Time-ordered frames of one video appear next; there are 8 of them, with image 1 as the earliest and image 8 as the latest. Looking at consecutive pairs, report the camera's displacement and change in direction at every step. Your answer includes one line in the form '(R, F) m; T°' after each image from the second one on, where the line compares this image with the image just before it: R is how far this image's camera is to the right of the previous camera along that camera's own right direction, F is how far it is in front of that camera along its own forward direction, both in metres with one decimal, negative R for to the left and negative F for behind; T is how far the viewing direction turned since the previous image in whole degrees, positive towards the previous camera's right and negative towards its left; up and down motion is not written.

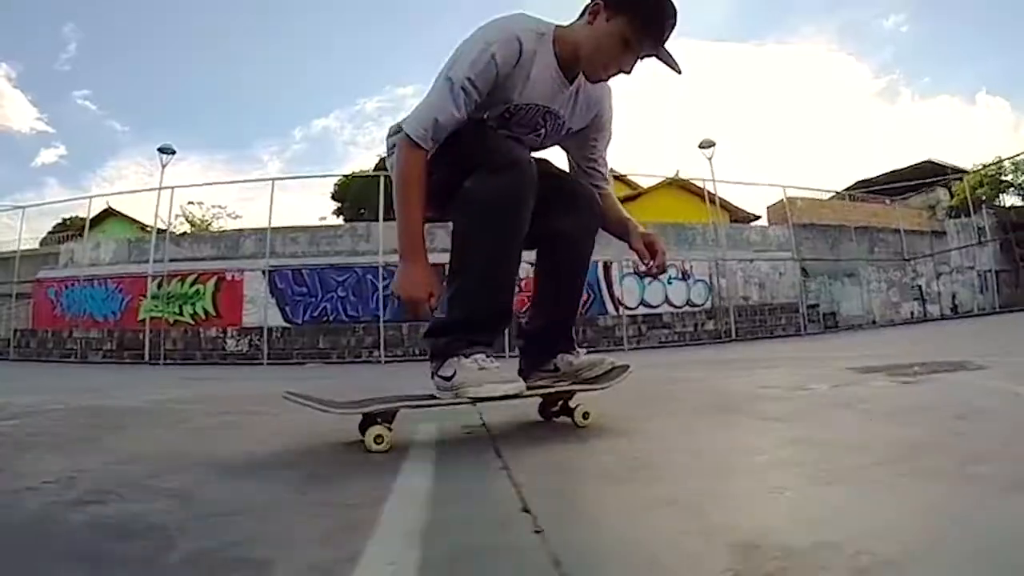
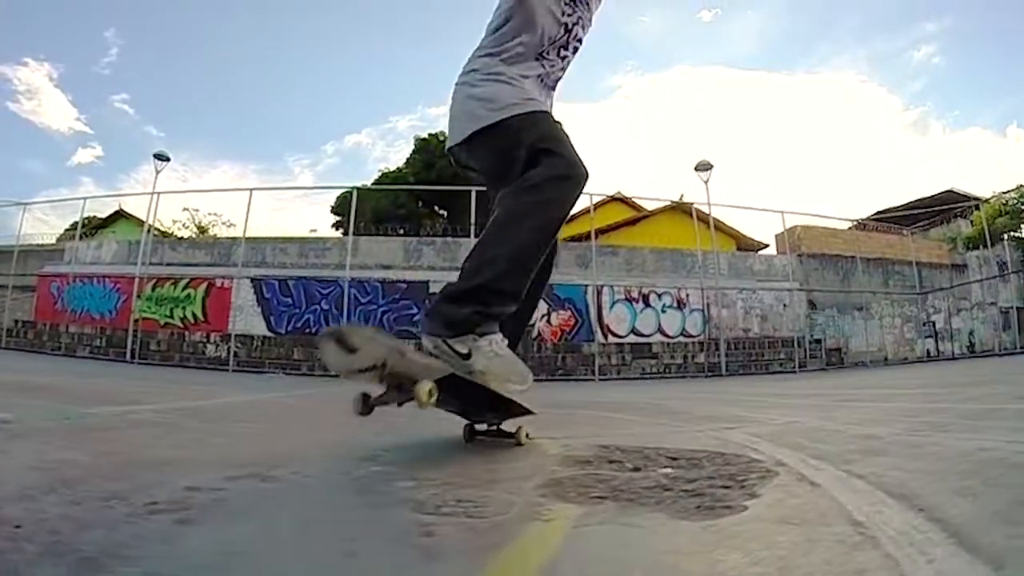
(+0.6, +0.4) m; -2°
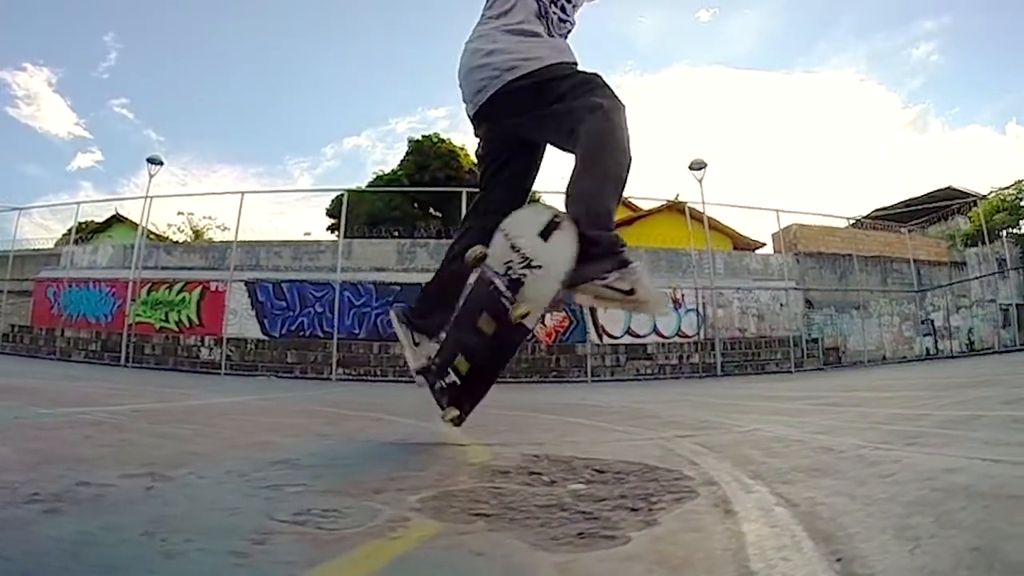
(+0.1, +0.1) m; 0°
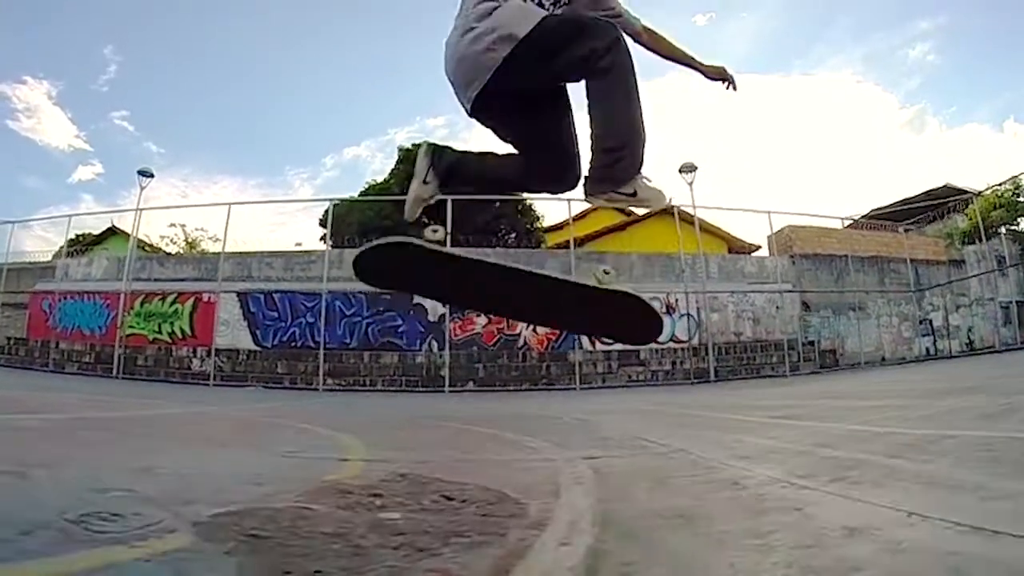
(+0.2, +0.1) m; 0°
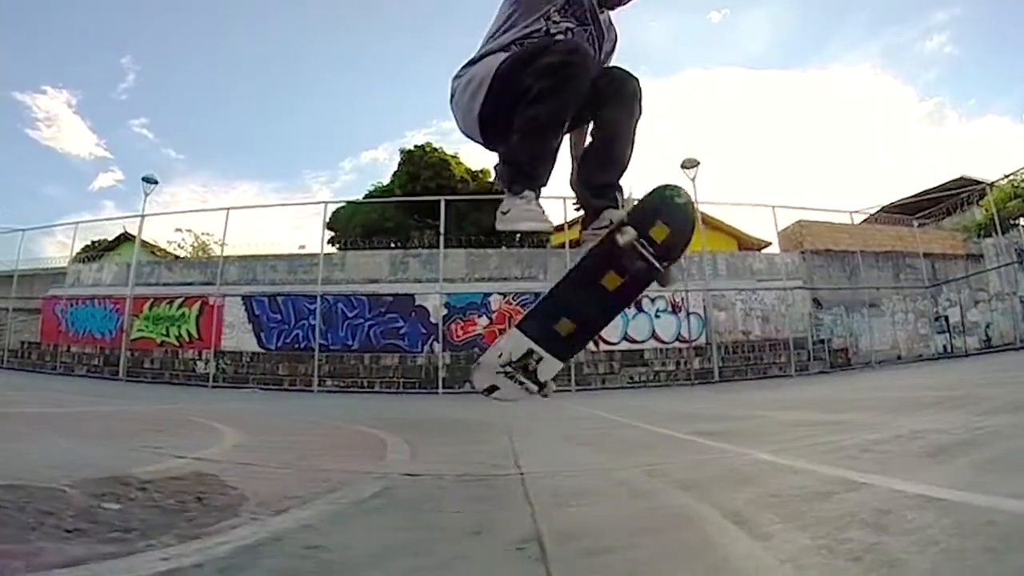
(+0.2, +0.1) m; -2°
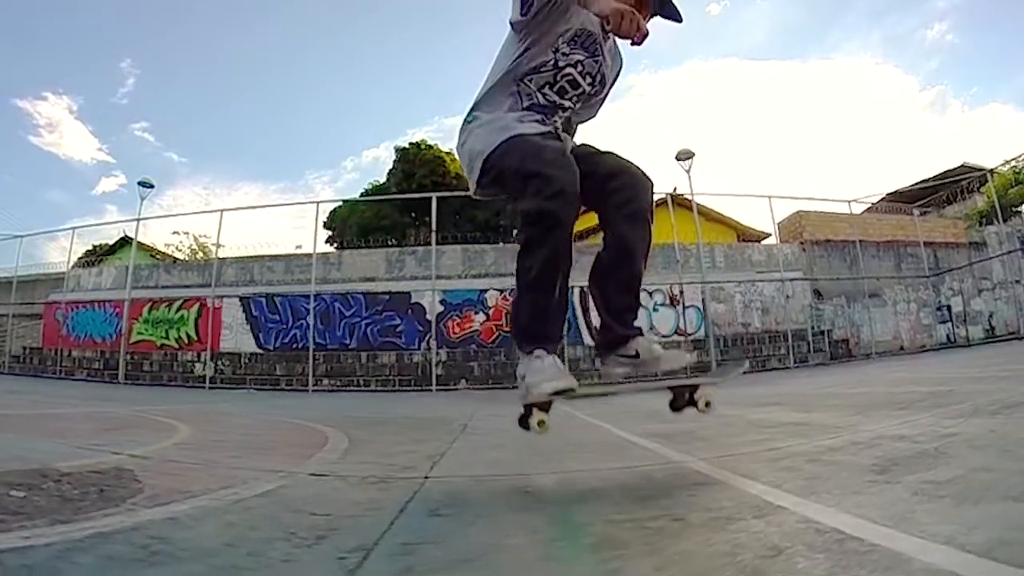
(+0.1, +0.1) m; 0°
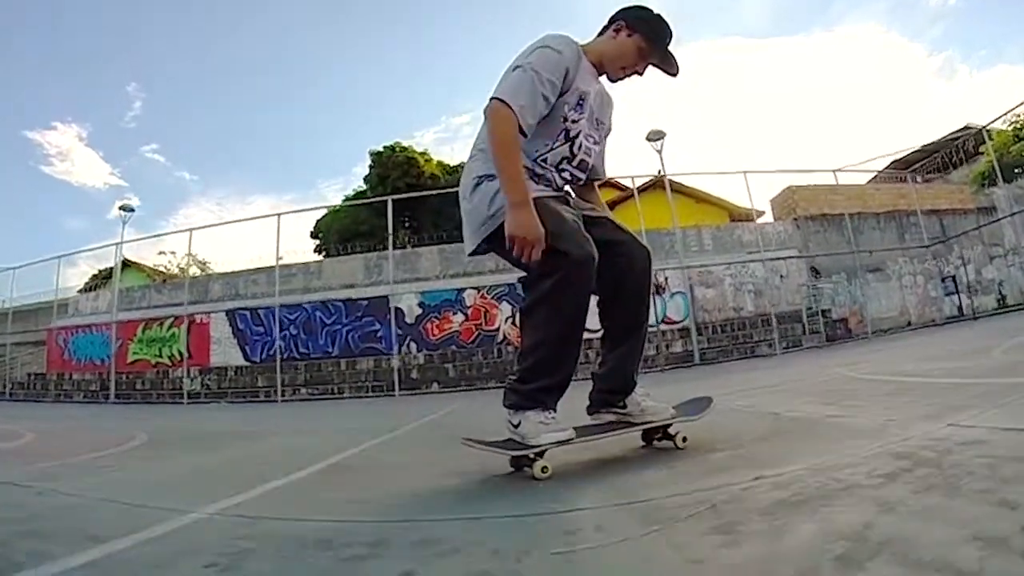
(+0.6, +0.3) m; -2°
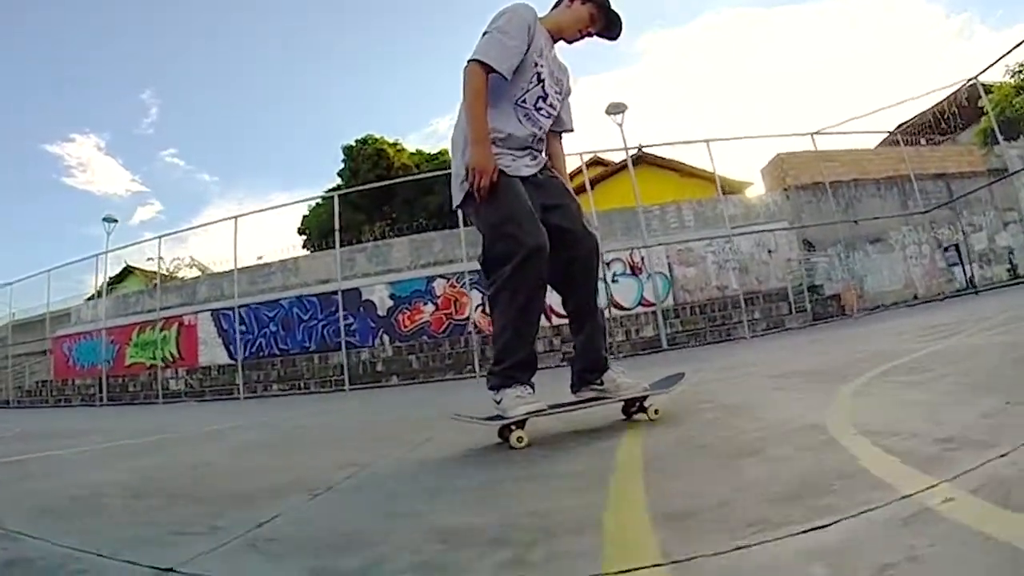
(+0.8, +0.3) m; -3°
